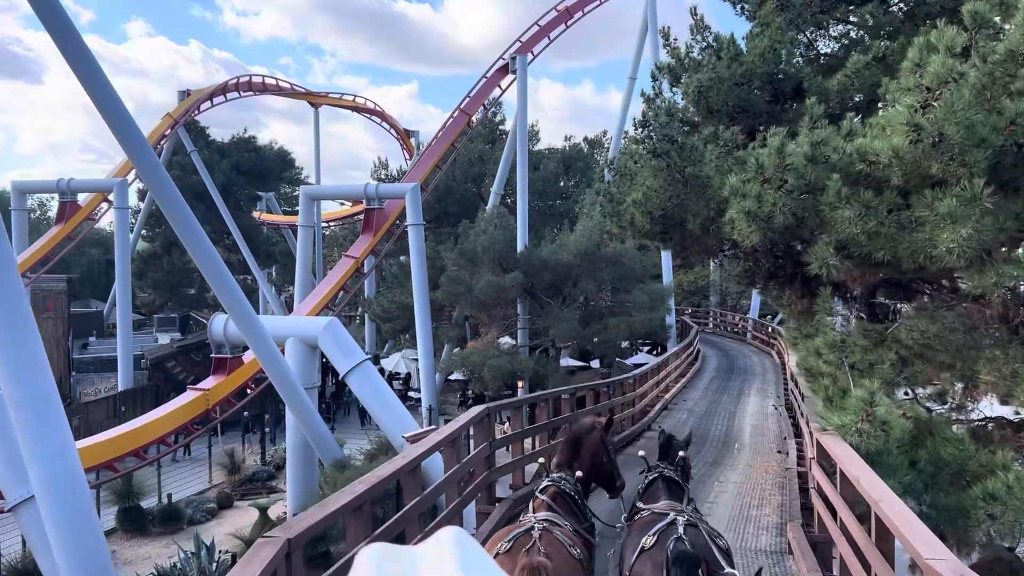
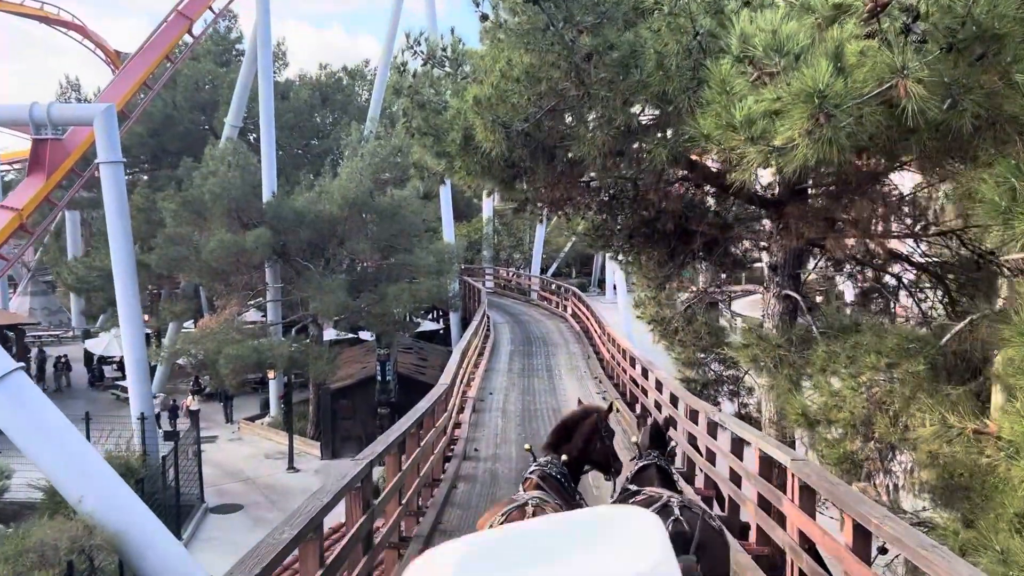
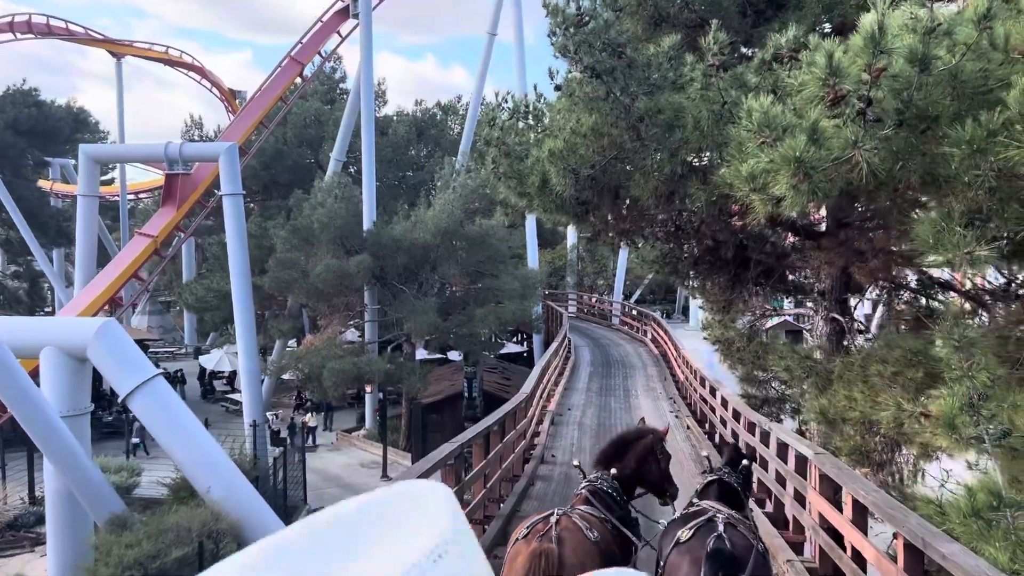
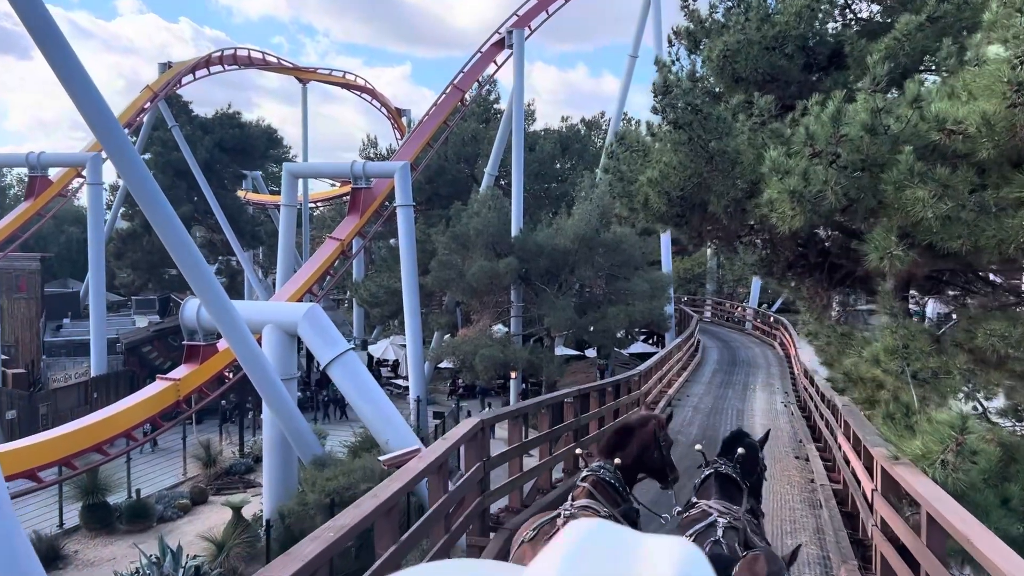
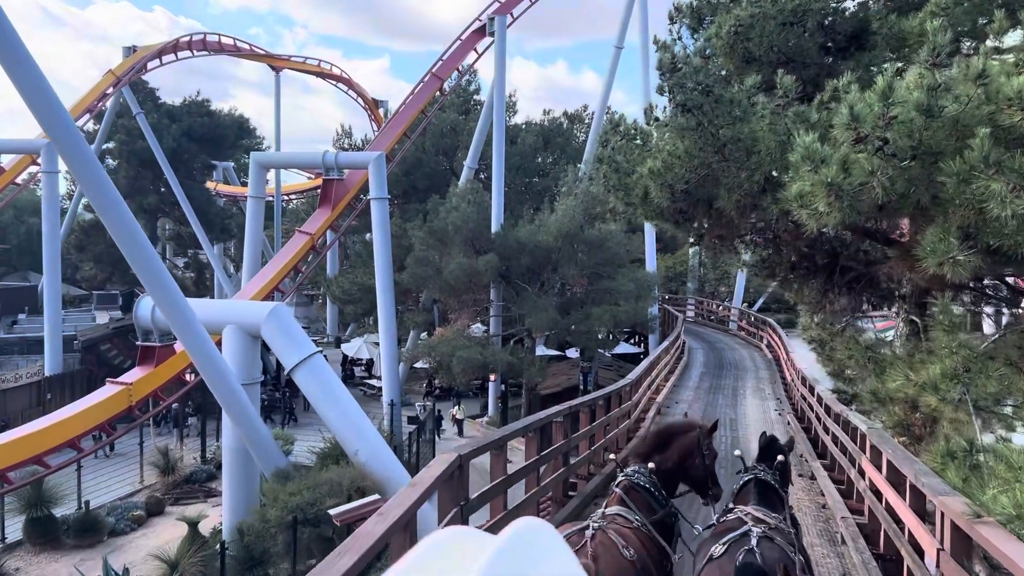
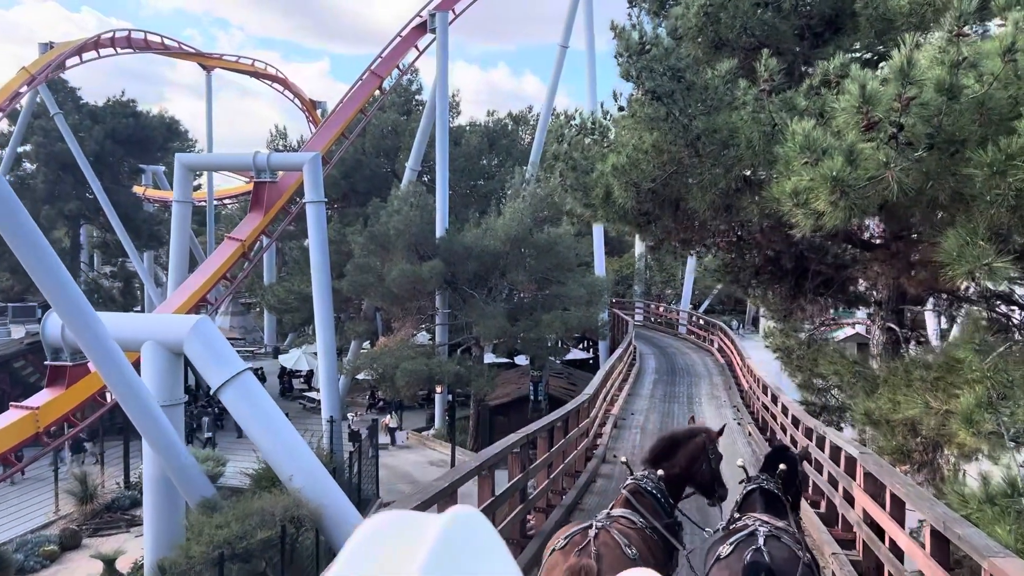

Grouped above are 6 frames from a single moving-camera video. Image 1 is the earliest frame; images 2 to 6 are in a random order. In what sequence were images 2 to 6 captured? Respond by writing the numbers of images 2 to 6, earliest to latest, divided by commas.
4, 5, 6, 3, 2
